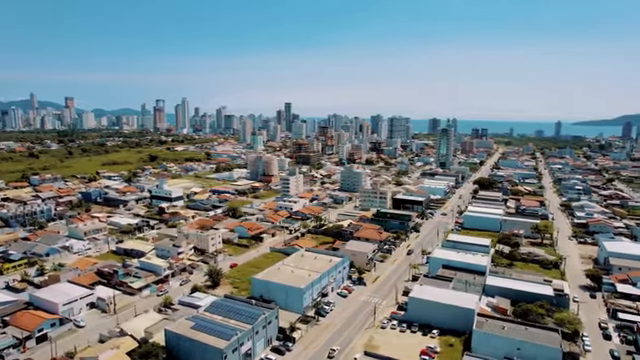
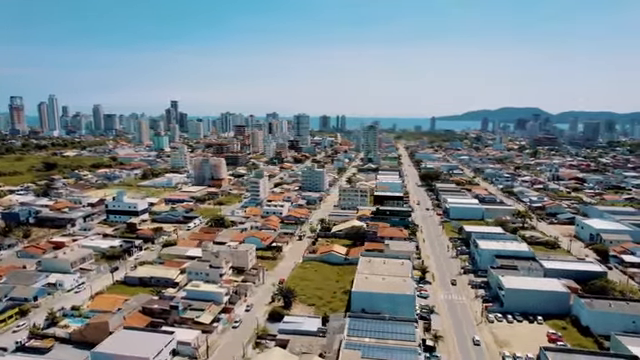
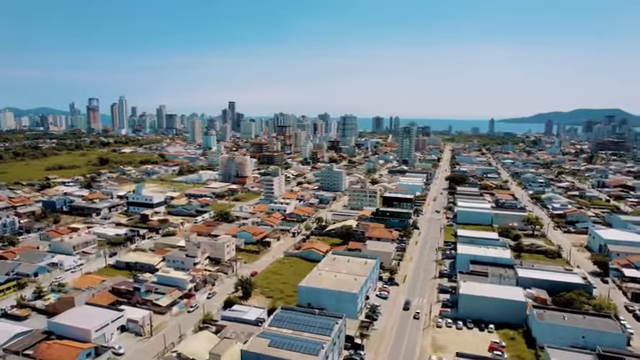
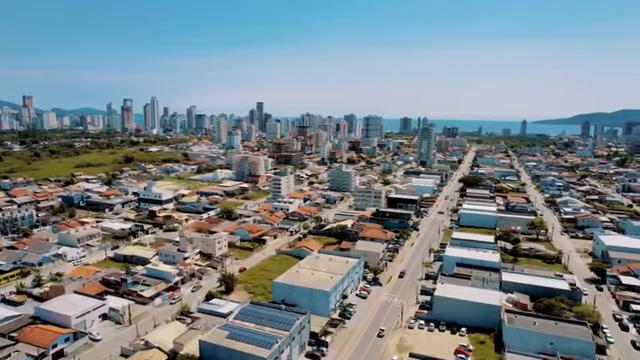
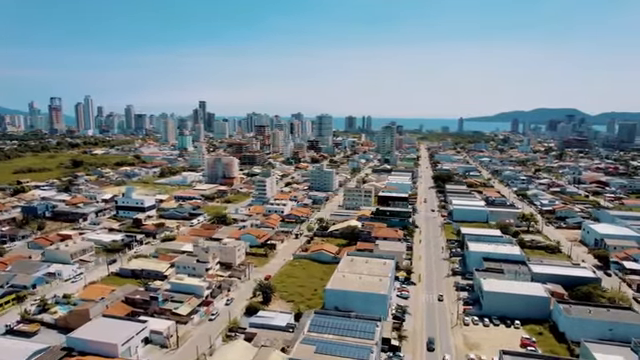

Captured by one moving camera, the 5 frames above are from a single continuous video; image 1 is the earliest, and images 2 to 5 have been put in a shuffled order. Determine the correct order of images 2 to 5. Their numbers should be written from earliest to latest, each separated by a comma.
4, 3, 5, 2
